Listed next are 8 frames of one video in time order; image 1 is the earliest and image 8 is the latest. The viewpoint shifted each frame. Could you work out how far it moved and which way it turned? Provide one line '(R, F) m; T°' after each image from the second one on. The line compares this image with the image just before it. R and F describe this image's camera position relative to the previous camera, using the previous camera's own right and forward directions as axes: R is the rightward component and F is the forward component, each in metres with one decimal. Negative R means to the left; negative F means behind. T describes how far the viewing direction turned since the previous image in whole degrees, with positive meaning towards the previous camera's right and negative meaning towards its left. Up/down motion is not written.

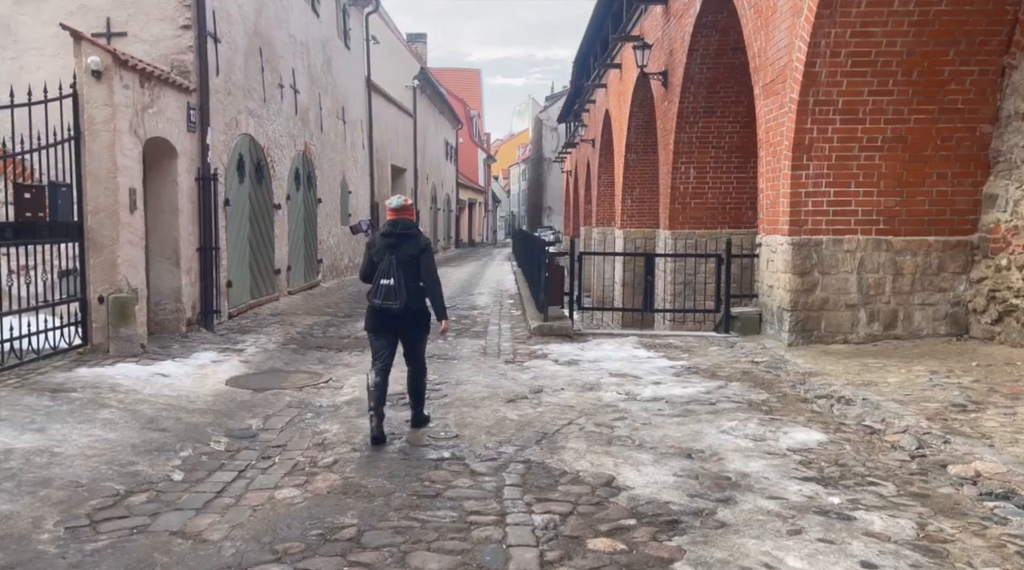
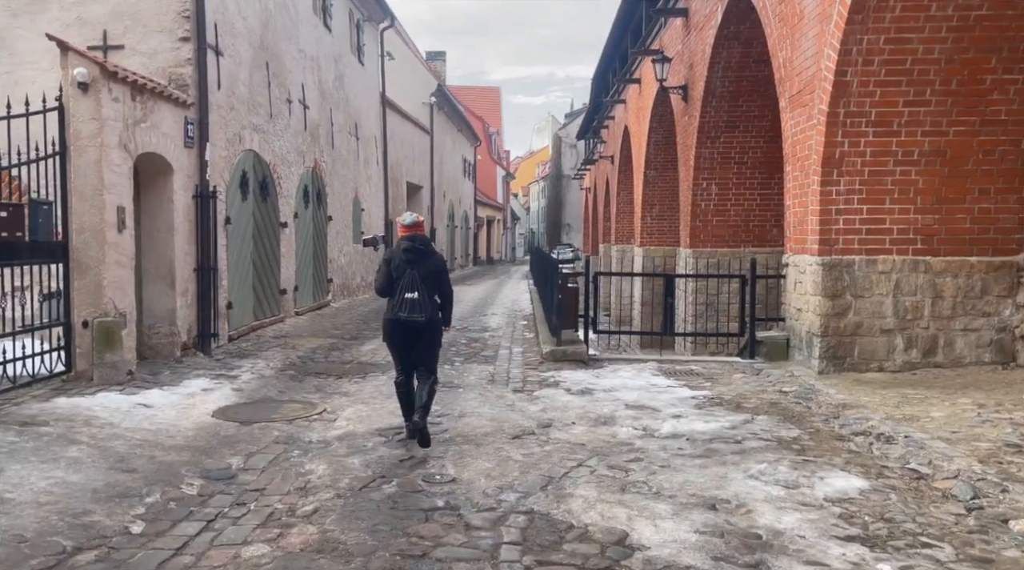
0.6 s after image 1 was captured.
(+0.1, +0.5) m; -1°
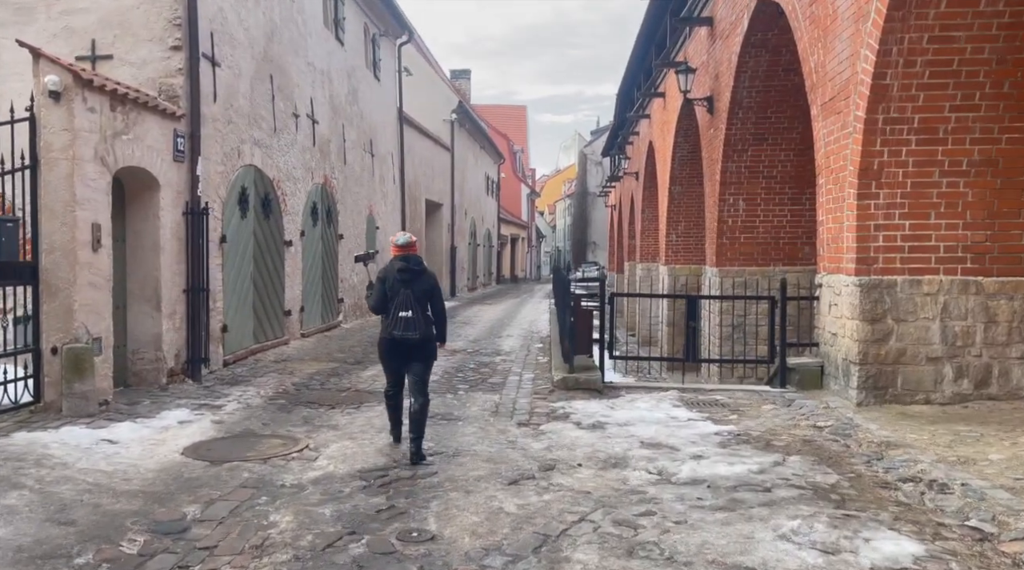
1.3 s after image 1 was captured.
(+0.2, +0.7) m; -2°
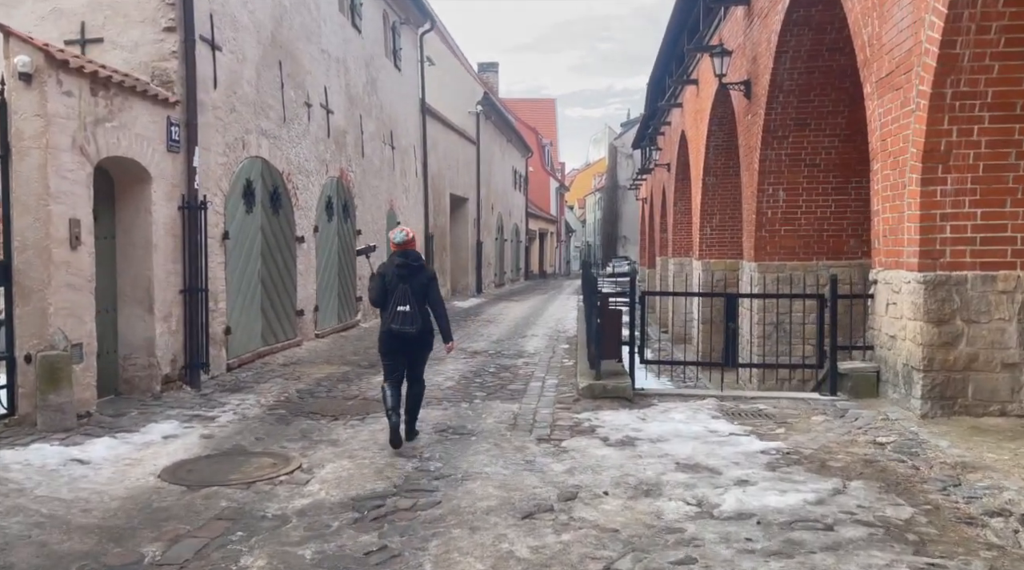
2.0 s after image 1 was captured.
(+0.1, +0.7) m; -2°
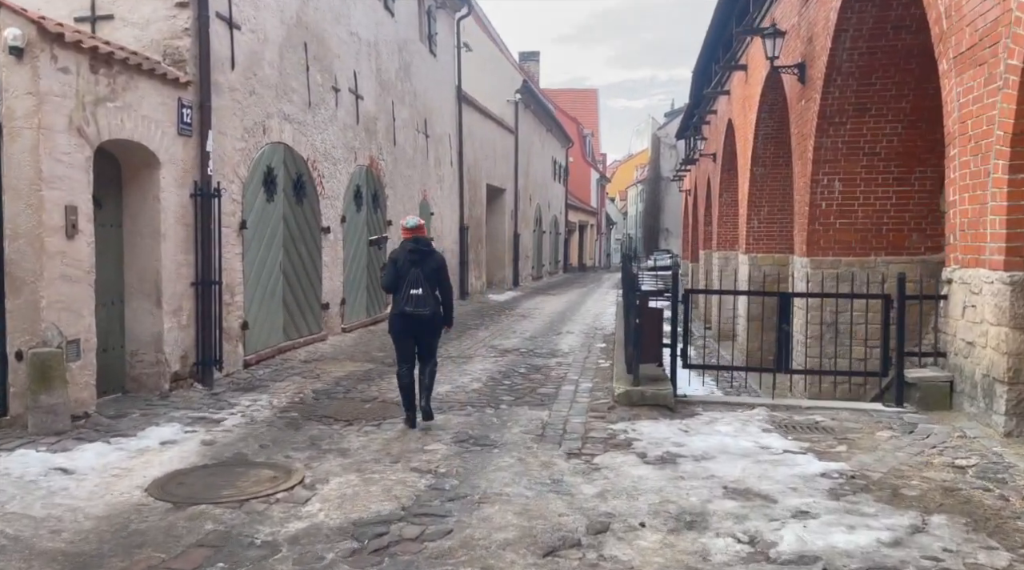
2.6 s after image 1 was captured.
(+0.1, +0.6) m; -3°
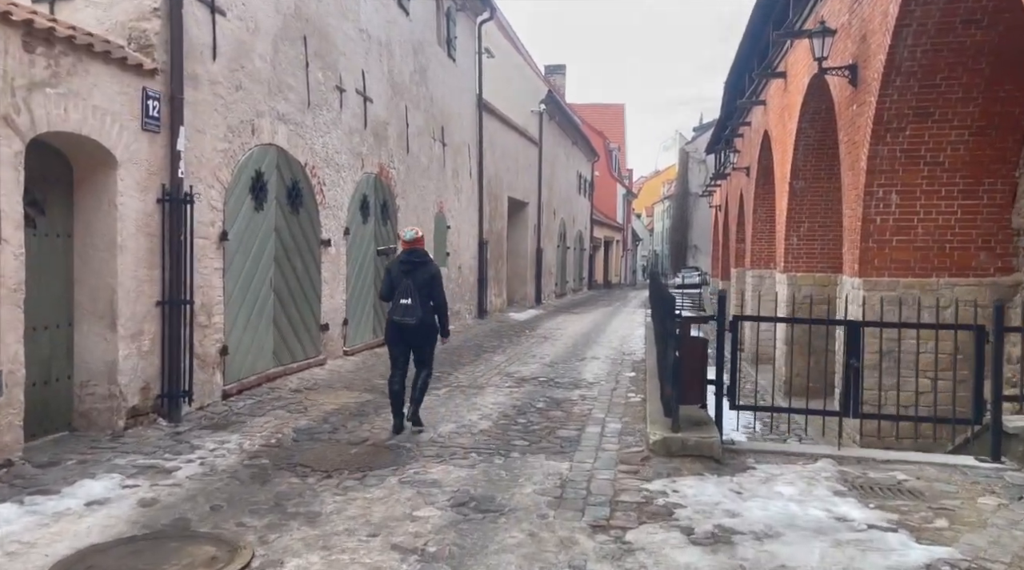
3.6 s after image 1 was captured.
(+0.1, +1.1) m; -2°
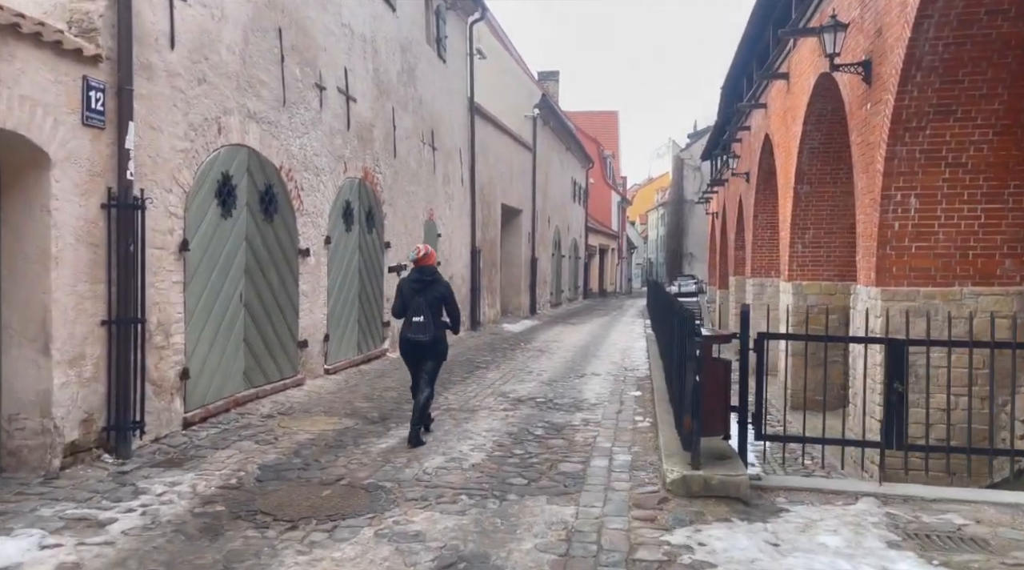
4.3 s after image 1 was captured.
(0.0, +0.8) m; 0°
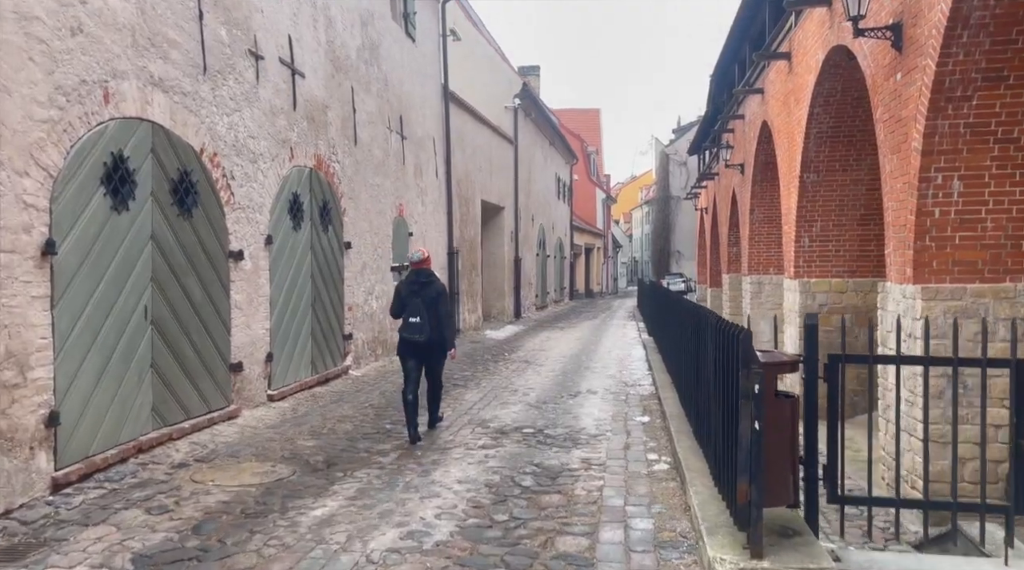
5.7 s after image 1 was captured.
(0.0, +1.7) m; +1°
